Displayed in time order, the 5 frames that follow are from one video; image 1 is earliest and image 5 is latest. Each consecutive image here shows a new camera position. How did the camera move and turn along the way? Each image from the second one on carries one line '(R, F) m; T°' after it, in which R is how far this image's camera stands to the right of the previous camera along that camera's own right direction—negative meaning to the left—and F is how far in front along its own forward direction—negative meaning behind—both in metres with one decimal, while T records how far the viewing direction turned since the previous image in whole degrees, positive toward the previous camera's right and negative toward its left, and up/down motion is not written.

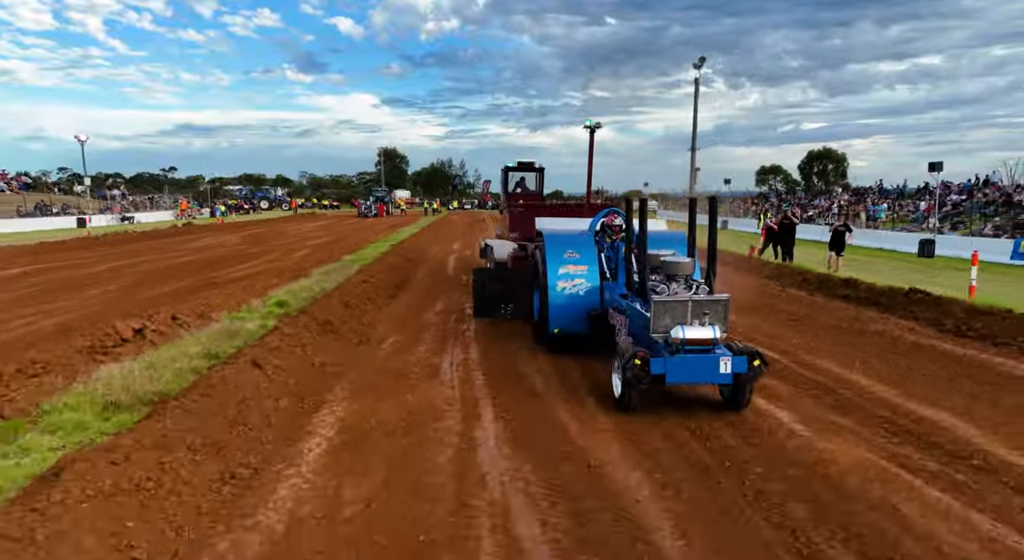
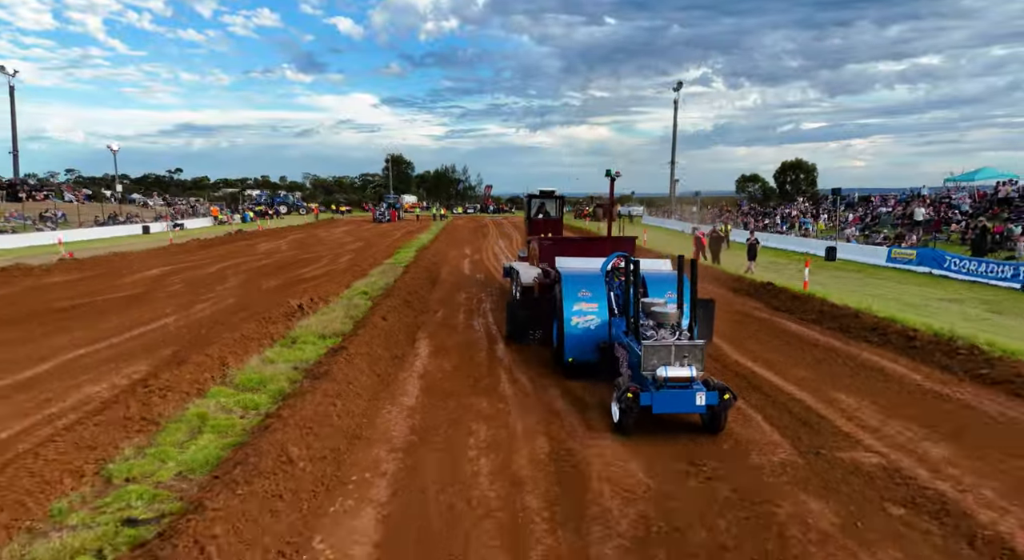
(0.0, -5.4) m; 0°
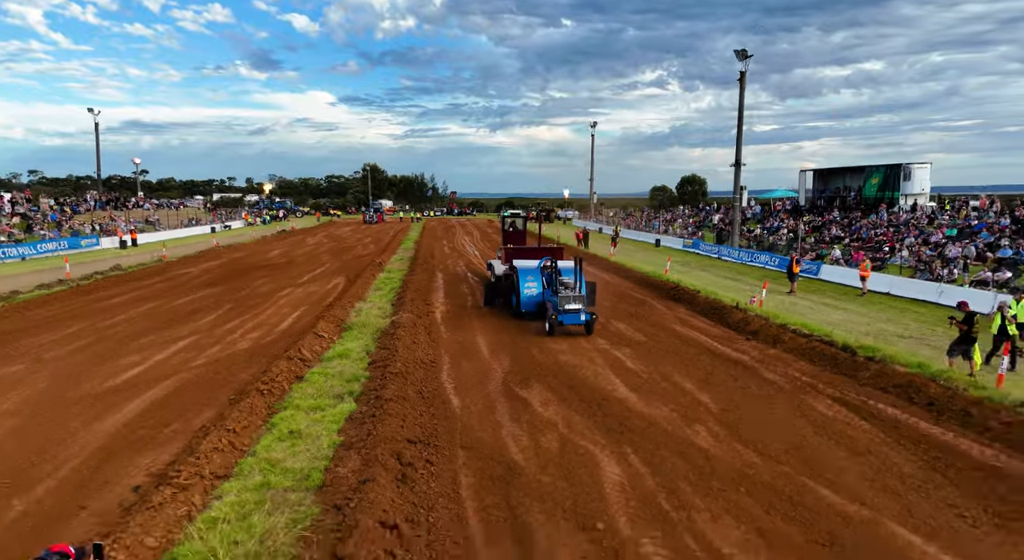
(0.0, -16.4) m; +4°
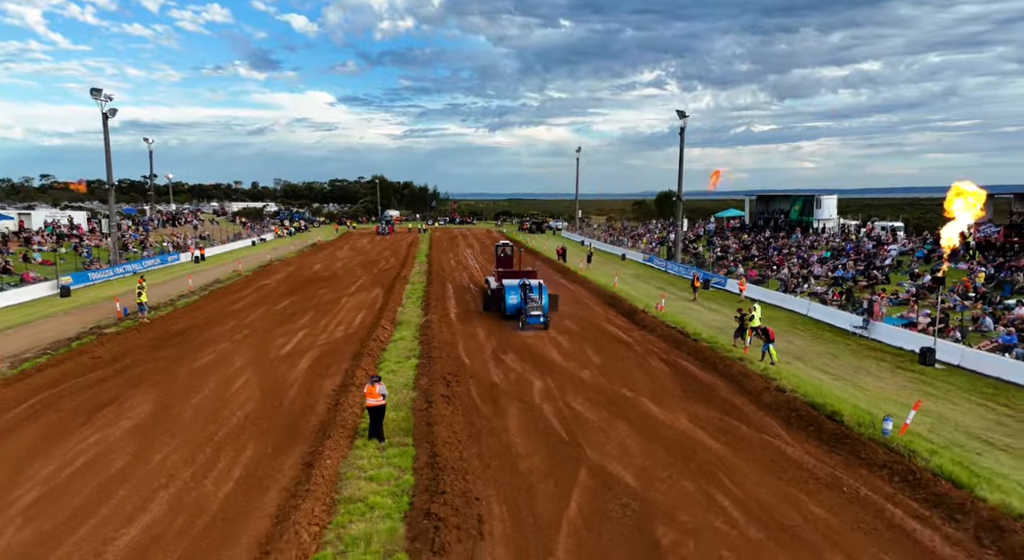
(+0.4, -9.3) m; 0°
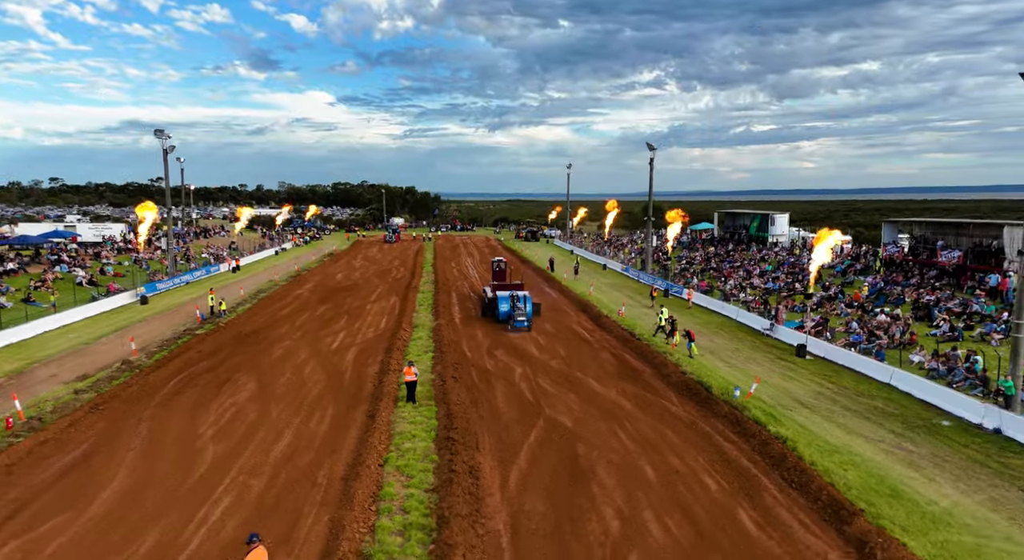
(+0.4, -7.0) m; 0°
